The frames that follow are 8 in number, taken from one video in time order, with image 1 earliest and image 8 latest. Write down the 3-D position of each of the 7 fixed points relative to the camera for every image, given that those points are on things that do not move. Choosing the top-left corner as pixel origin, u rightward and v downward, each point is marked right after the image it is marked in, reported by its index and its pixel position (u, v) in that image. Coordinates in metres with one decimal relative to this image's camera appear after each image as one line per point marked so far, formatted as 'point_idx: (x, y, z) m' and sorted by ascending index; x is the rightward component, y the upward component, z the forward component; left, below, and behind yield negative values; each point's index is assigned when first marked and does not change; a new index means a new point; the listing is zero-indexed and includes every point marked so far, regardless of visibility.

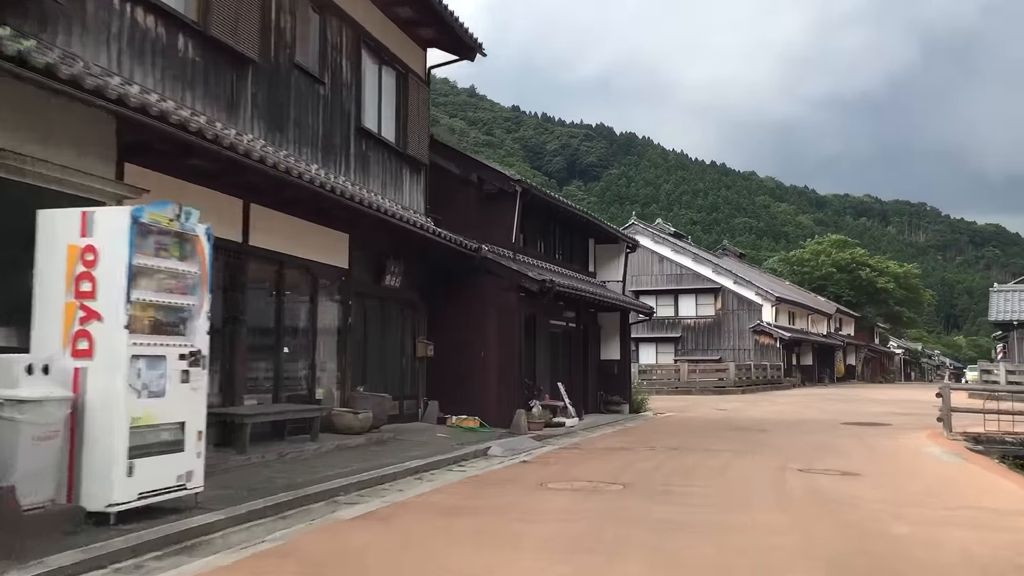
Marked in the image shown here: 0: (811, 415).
0: (+6.2, -2.7, +19.8) m
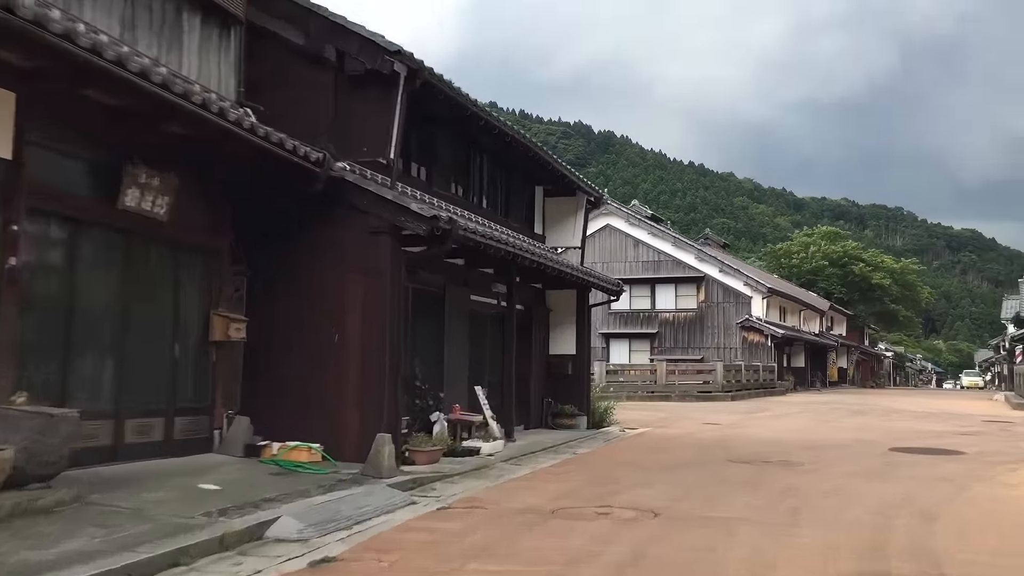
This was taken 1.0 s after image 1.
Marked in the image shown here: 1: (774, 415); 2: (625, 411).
0: (+4.9, -2.2, +14.3) m
1: (+5.2, -2.5, +18.6) m
2: (+2.3, -2.5, +19.0) m
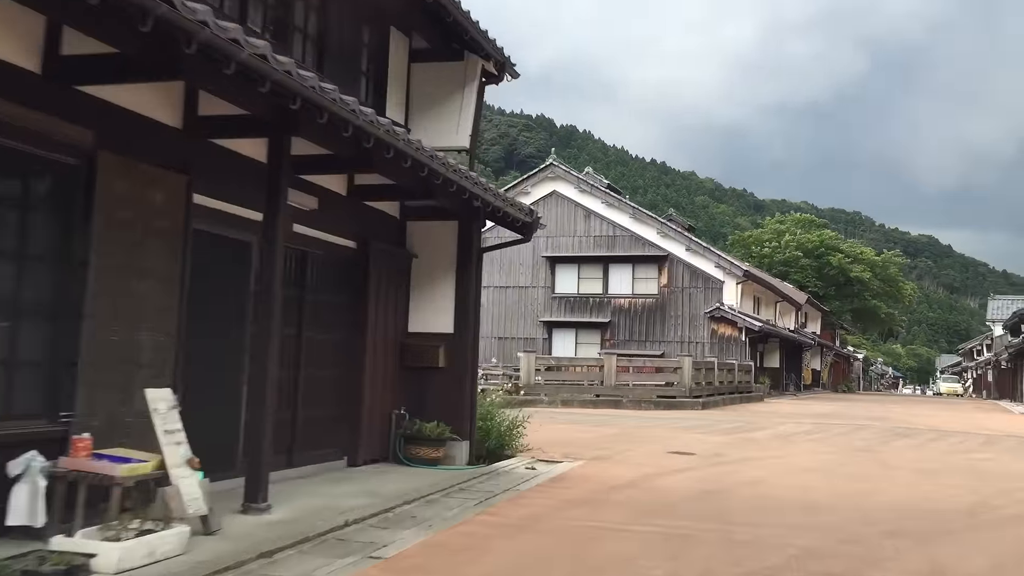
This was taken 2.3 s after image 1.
0: (+3.4, -1.7, +8.0) m
1: (+3.4, -2.0, +12.4) m
2: (+0.5, -1.9, +12.6) m
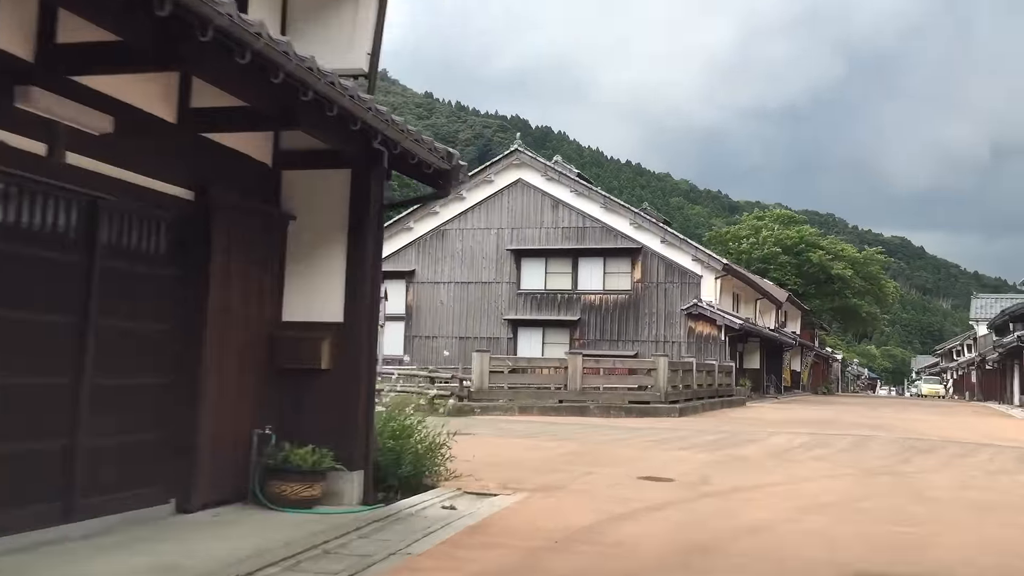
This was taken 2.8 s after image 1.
0: (+2.8, -1.5, +5.8) m
1: (+2.7, -1.8, +10.1) m
2: (-0.2, -1.7, +10.3) m
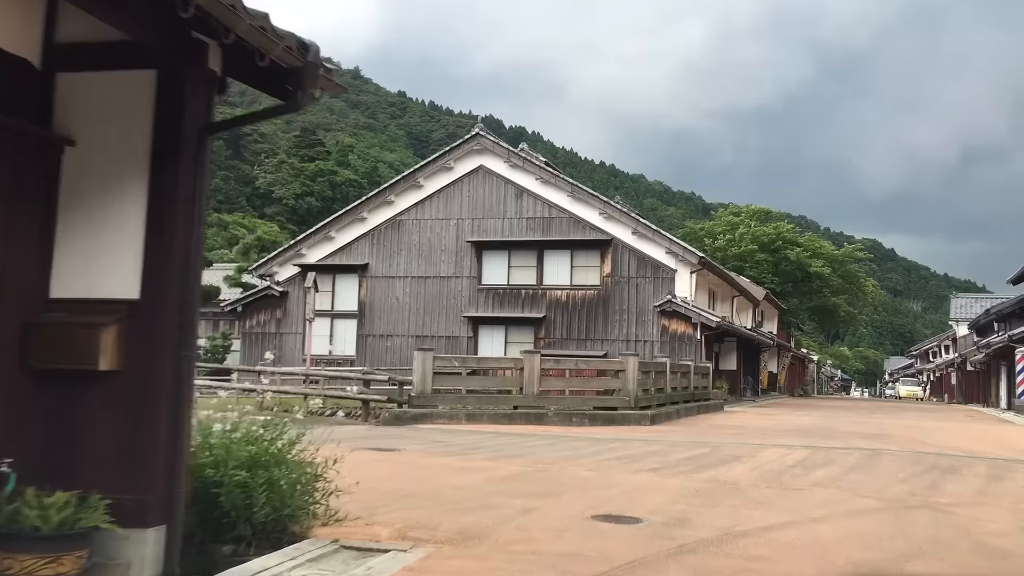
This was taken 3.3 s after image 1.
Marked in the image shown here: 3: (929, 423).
0: (+2.3, -1.4, +3.7) m
1: (+2.1, -1.6, +8.1) m
2: (-0.8, -1.5, +8.1) m
3: (+8.0, -2.6, +18.0) m
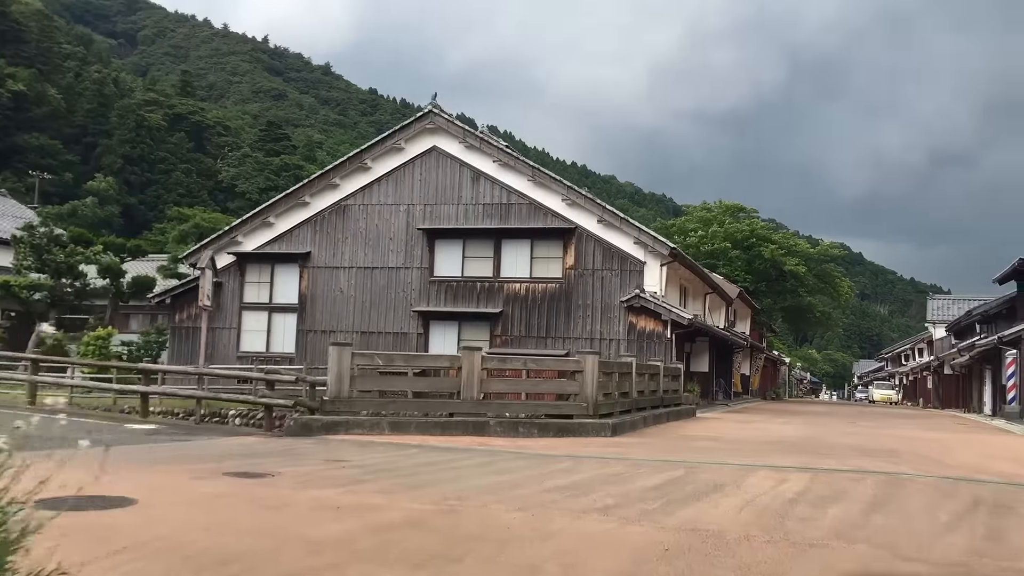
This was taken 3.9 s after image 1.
0: (+1.8, -1.2, +1.5) m
1: (+1.5, -1.4, +5.8) m
2: (-1.4, -1.3, +5.8) m
3: (+7.0, -2.5, +15.9) m
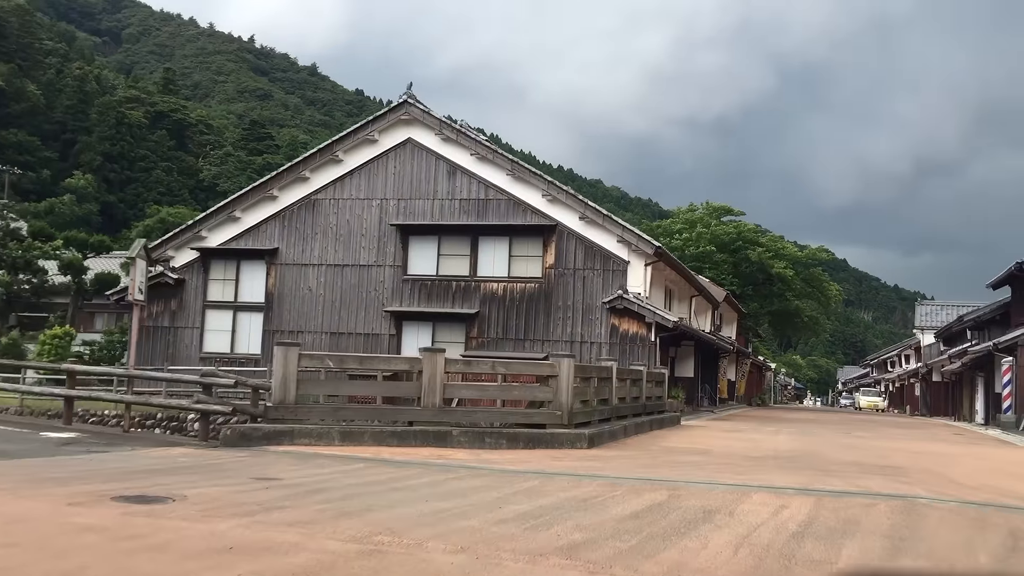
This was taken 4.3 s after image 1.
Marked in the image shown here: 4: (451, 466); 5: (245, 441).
0: (+1.6, -1.1, +0.3) m
1: (+1.2, -1.4, +4.6) m
2: (-1.7, -1.2, +4.6) m
3: (+6.5, -2.5, +14.9) m
4: (-0.6, -1.7, +9.1) m
5: (-2.8, -1.6, +9.9) m
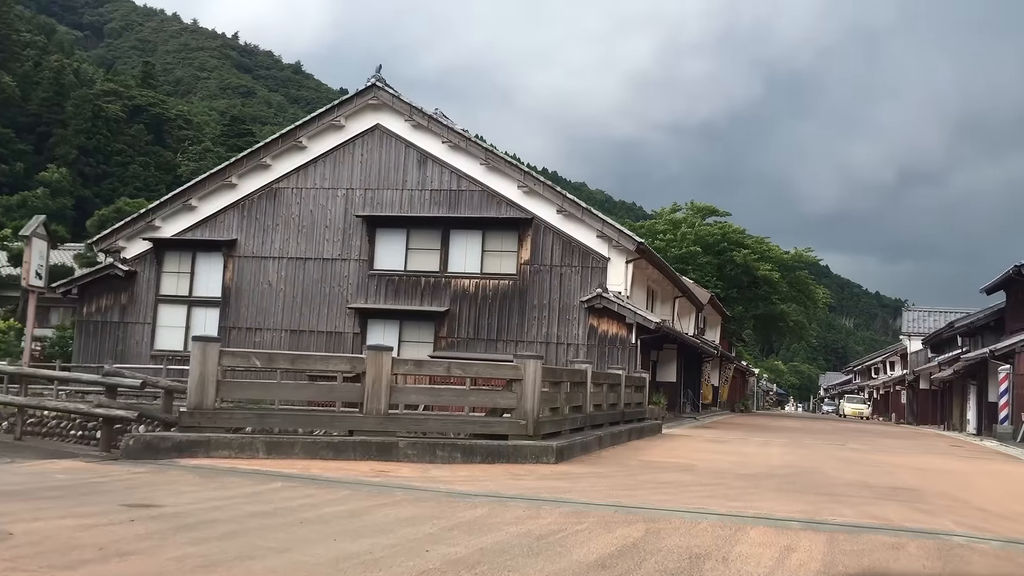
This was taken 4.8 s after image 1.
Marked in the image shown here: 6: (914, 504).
0: (+1.3, -1.0, -1.1) m
1: (+0.9, -1.3, +3.2) m
2: (-2.0, -1.1, +3.1) m
3: (+6.0, -2.5, +13.5) m
4: (-1.0, -1.6, +7.6) m
5: (-3.2, -1.5, +8.5) m
6: (+3.5, -1.8, +8.1) m
